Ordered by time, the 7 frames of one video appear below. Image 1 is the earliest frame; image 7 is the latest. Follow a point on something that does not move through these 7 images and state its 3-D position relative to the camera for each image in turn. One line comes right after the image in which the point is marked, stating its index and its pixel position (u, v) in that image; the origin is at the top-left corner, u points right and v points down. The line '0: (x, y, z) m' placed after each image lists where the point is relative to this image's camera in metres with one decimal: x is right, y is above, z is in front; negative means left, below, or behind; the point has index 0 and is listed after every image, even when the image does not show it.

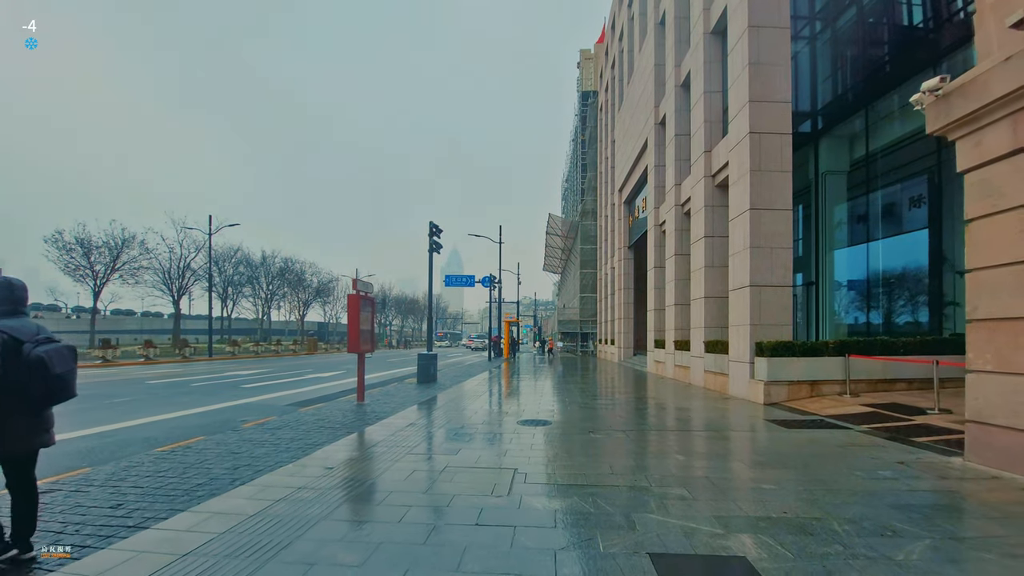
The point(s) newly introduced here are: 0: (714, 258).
0: (+7.2, +1.1, +15.3) m
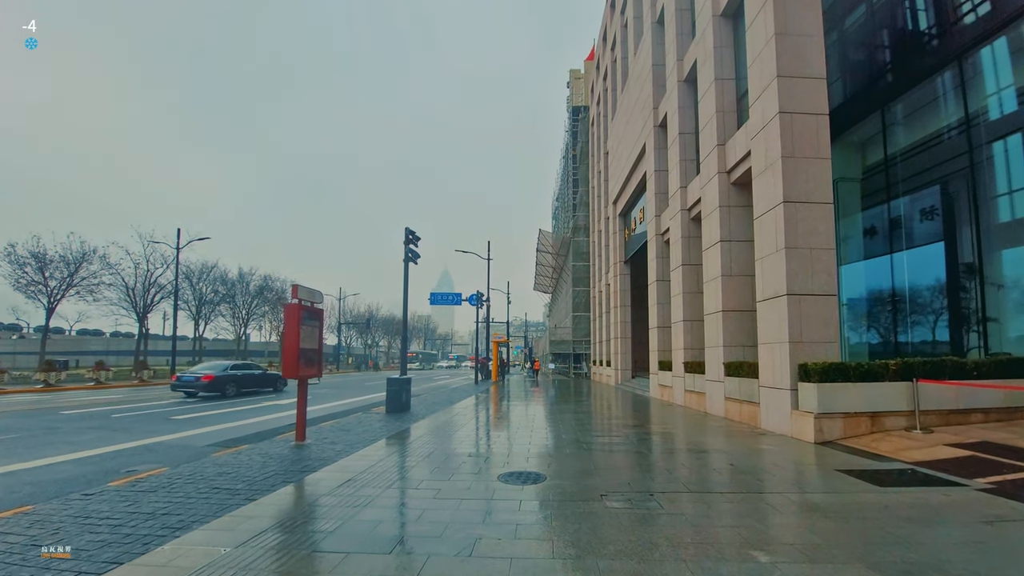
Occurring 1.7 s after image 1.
0: (+6.7, +0.7, +13.1) m
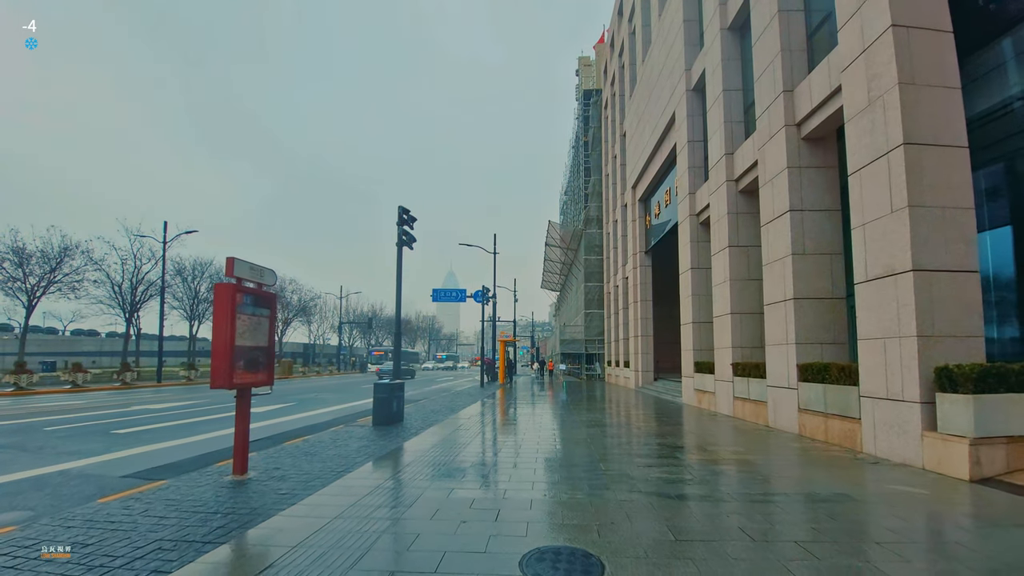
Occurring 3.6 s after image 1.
0: (+7.1, +1.1, +10.4) m
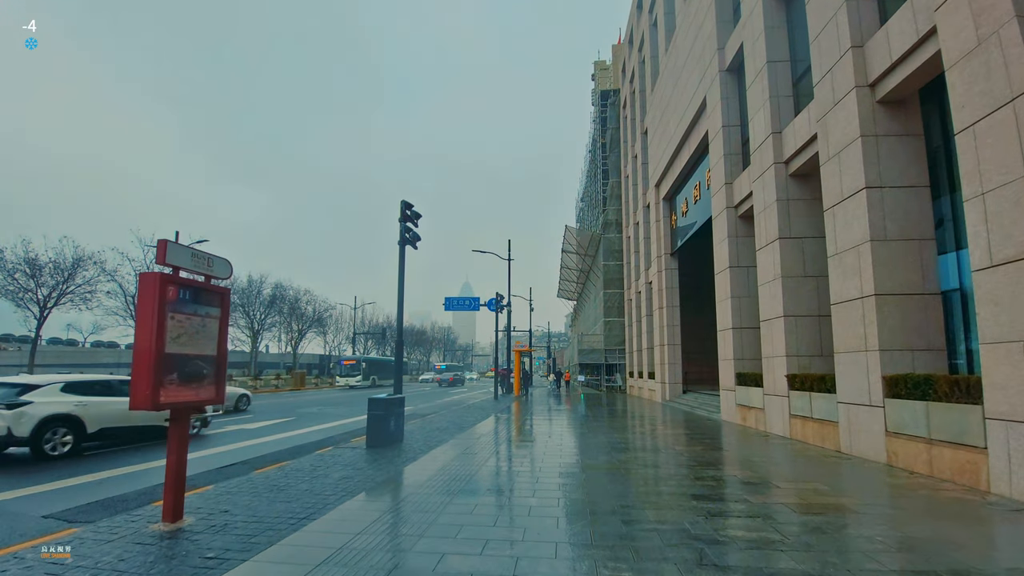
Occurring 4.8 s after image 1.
0: (+7.4, +1.2, +8.5) m
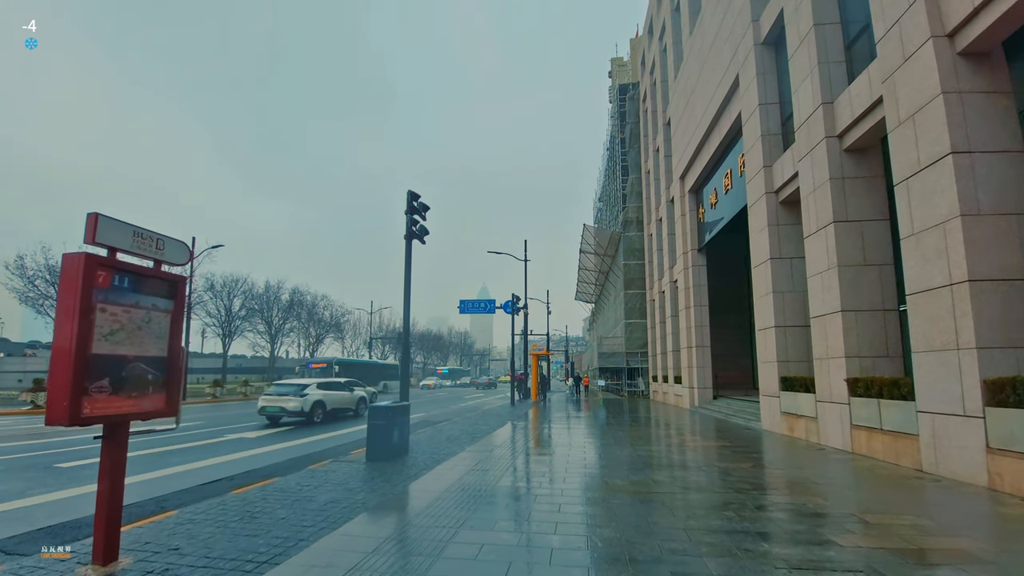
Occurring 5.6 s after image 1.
0: (+7.7, +1.5, +7.1) m
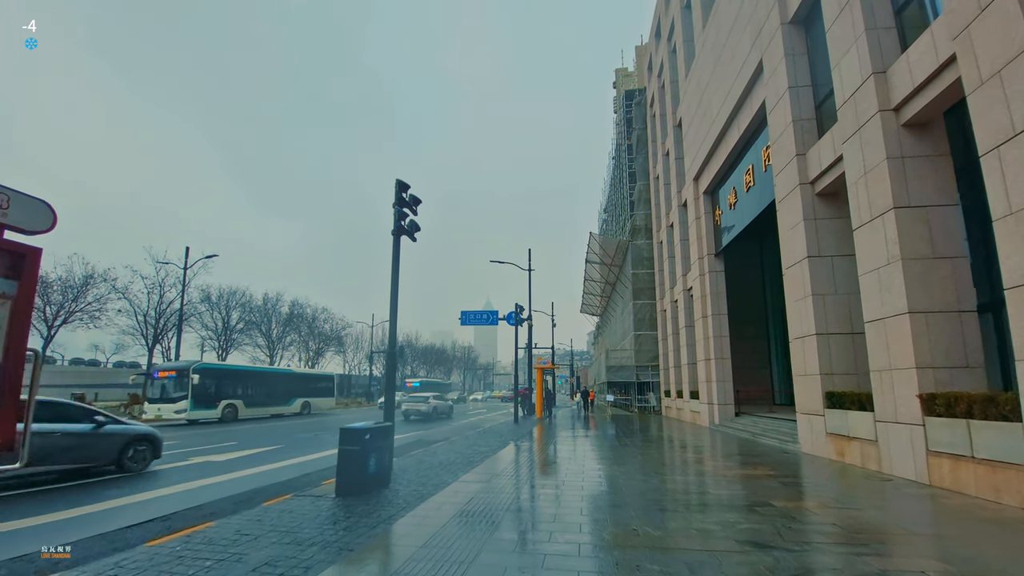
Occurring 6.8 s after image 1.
0: (+7.7, +1.6, +5.5) m
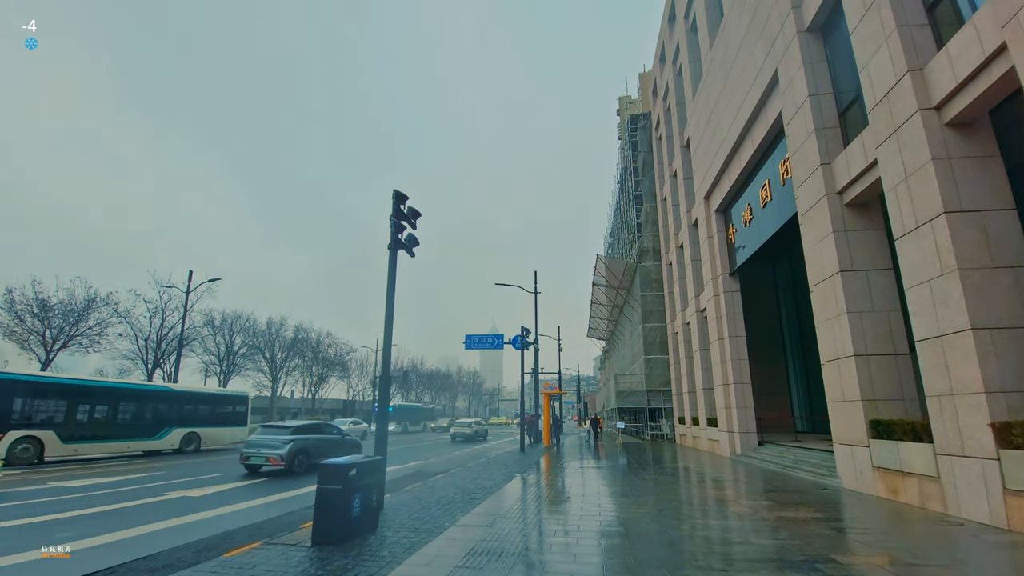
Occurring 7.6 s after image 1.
0: (+7.7, +1.6, +4.6) m
